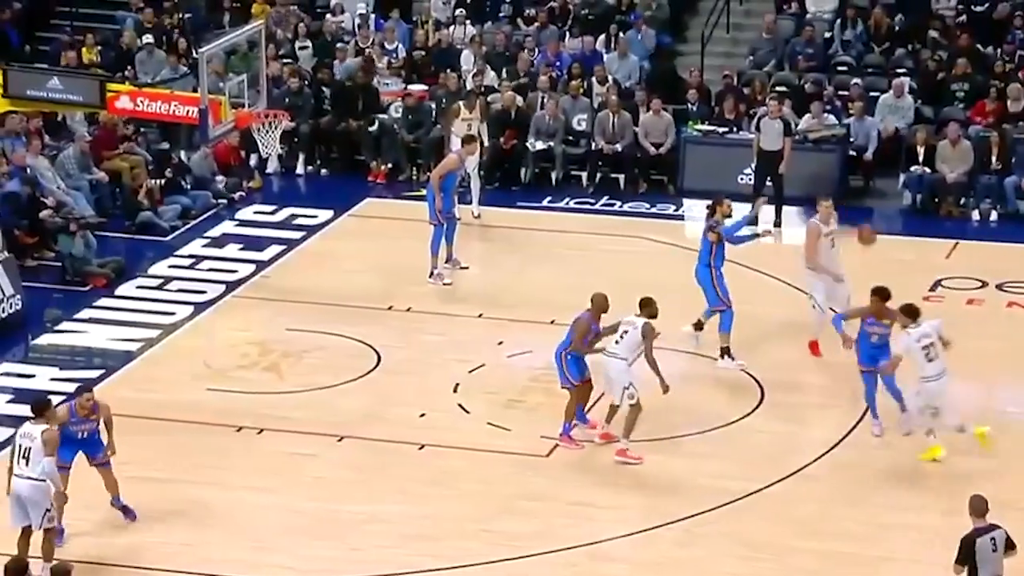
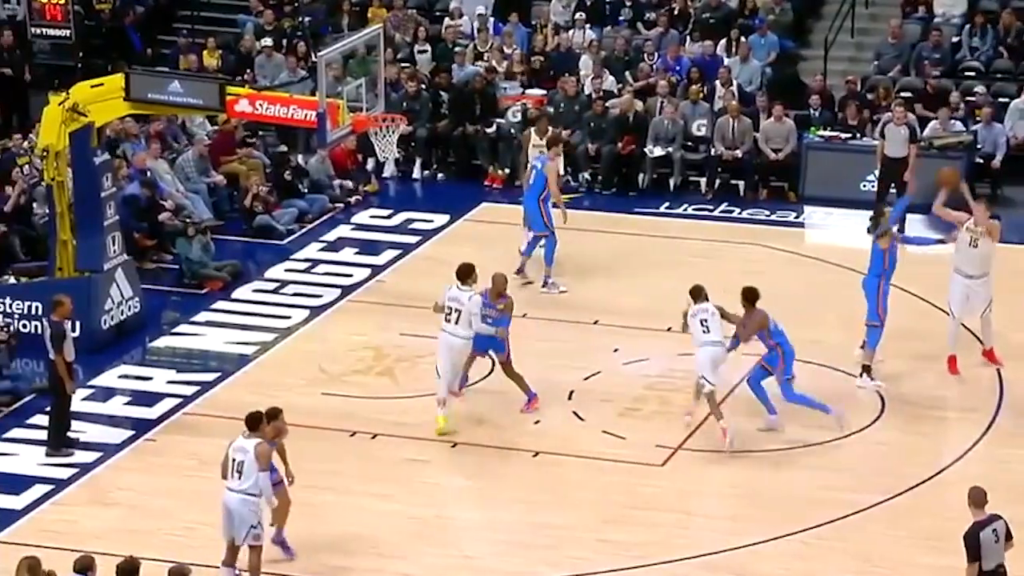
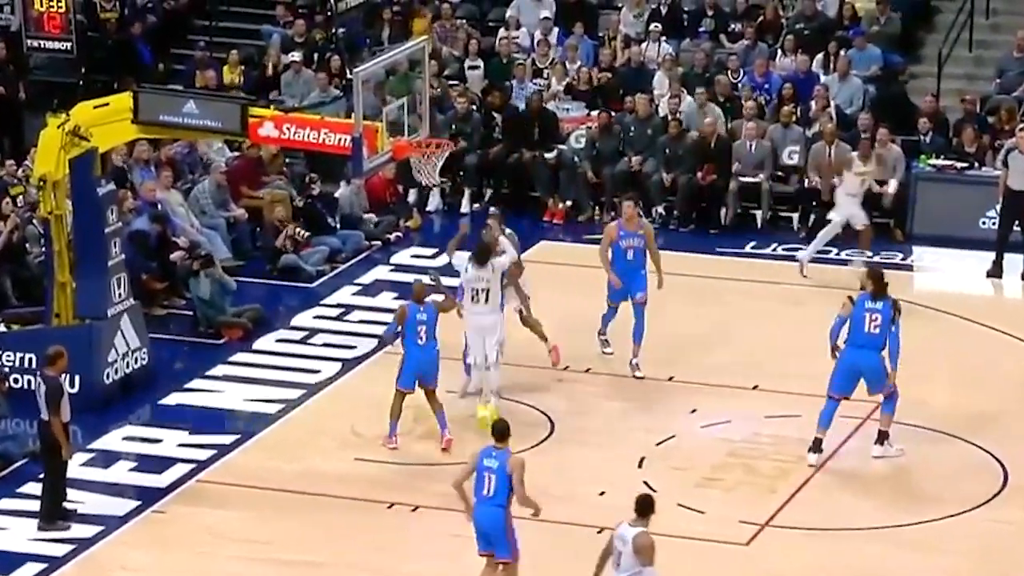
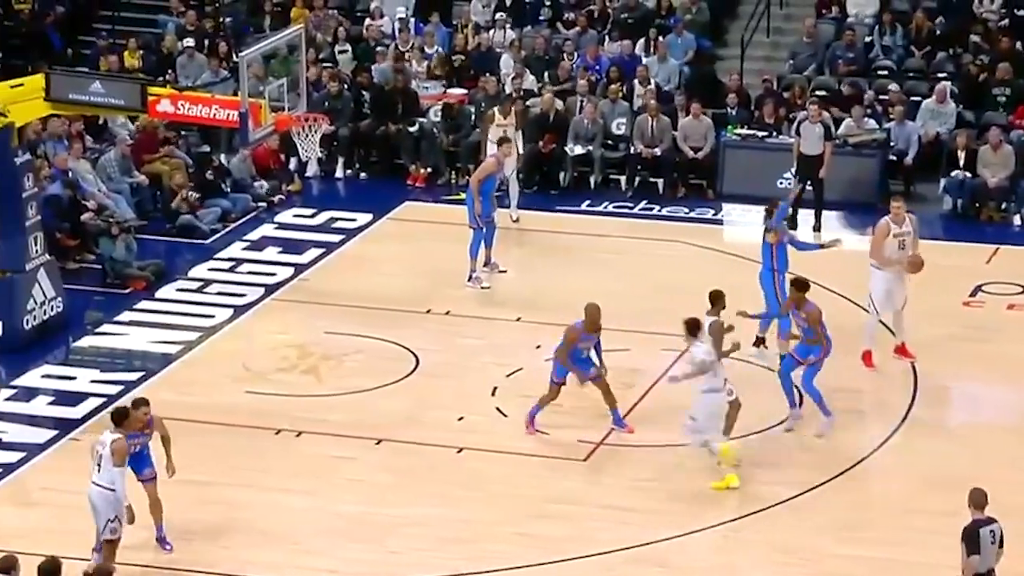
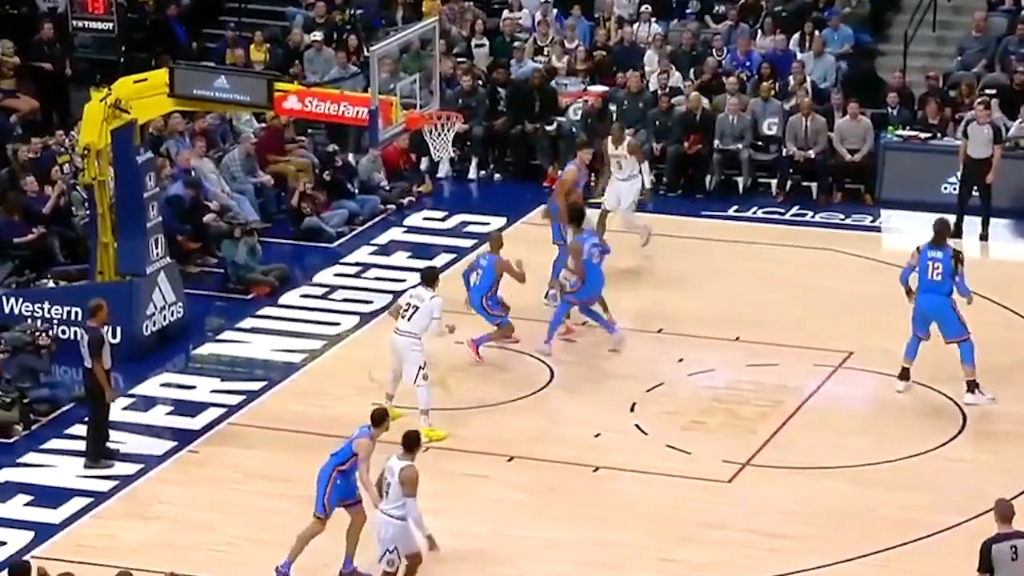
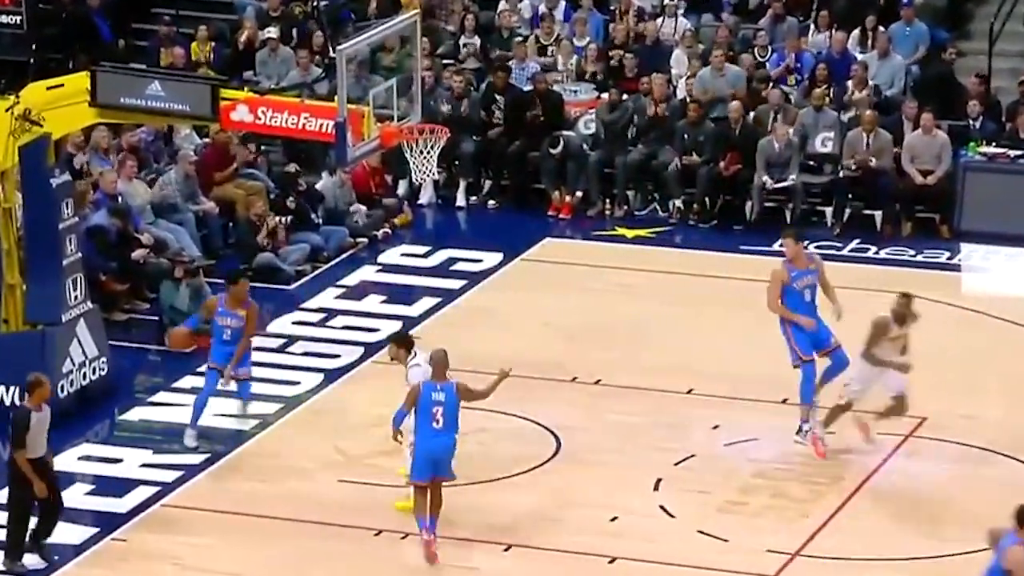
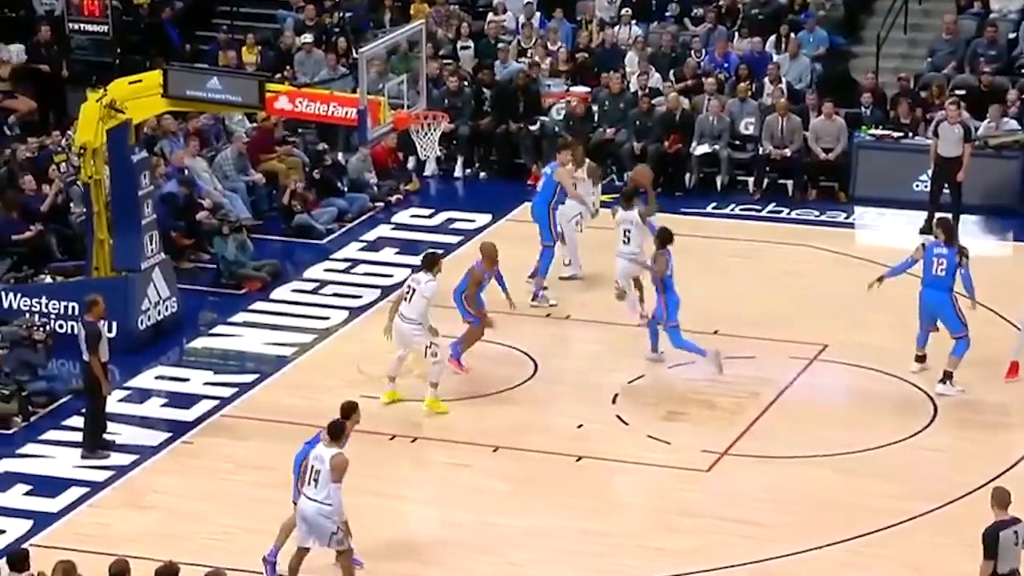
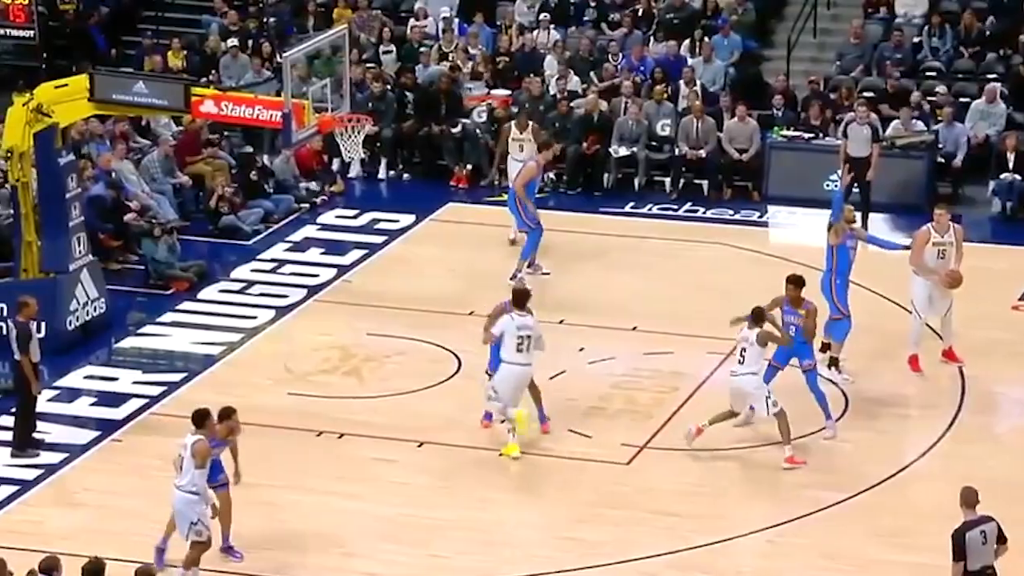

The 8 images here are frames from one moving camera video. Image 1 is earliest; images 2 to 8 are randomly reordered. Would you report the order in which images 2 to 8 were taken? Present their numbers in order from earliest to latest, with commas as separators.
4, 8, 2, 7, 5, 3, 6
